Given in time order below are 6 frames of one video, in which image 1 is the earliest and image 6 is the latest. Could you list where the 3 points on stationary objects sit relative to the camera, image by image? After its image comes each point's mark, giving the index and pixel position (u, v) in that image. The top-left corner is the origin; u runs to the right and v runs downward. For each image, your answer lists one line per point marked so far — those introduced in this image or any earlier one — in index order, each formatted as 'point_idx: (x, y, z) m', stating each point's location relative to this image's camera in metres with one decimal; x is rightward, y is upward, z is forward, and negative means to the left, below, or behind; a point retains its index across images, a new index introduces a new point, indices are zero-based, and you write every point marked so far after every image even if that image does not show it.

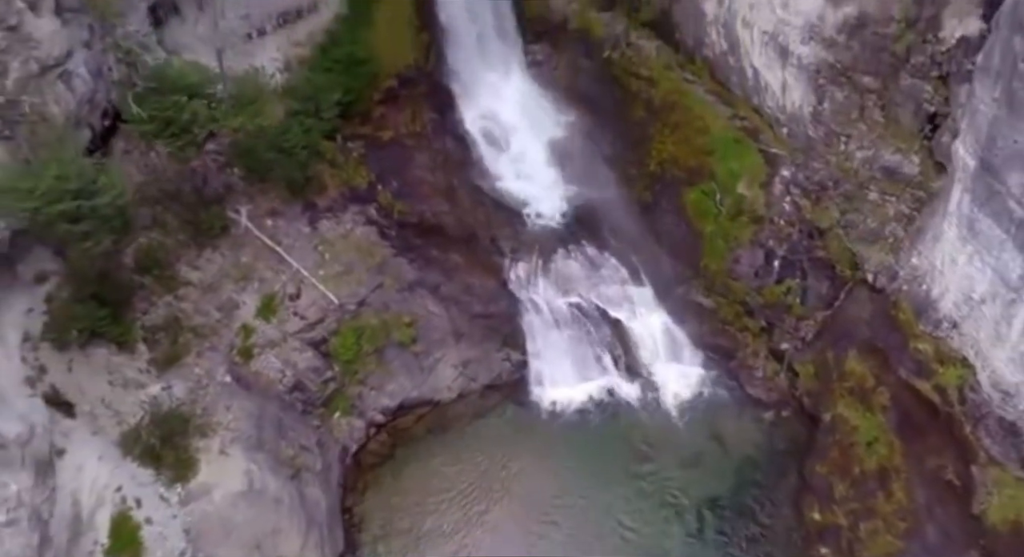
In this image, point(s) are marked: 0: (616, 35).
0: (+1.2, +2.9, +8.3) m
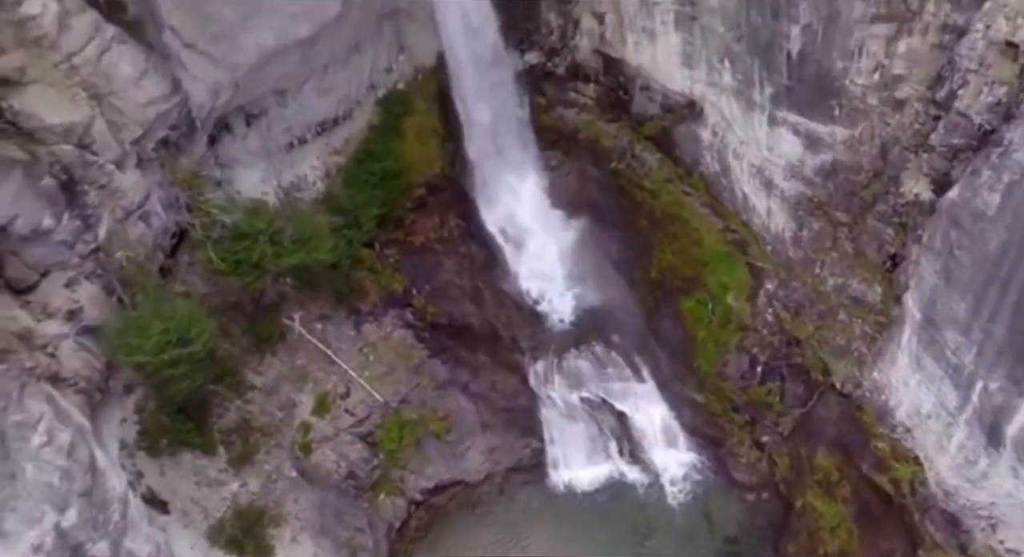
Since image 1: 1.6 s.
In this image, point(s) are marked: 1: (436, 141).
0: (+1.5, +1.7, +9.3) m
1: (-1.0, +1.8, +9.5) m
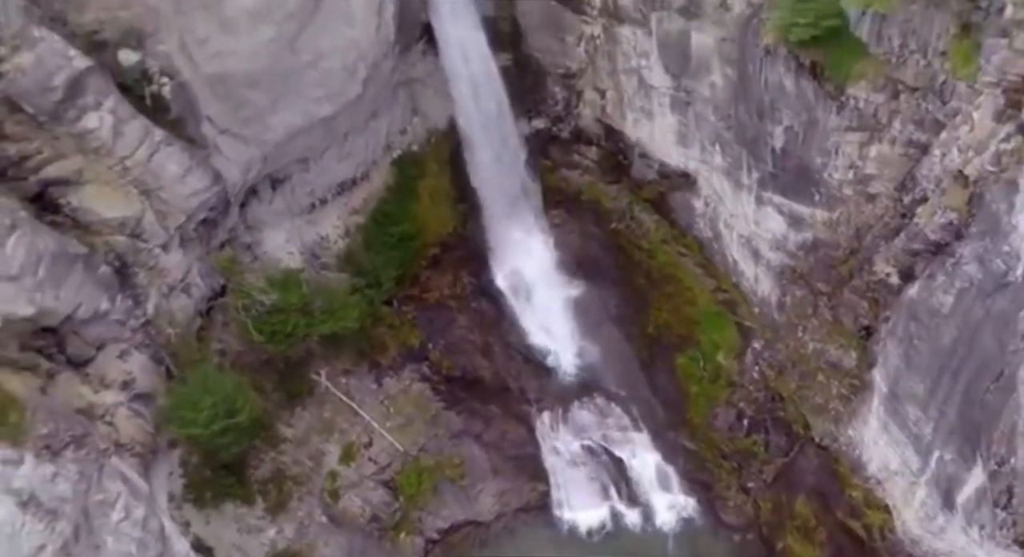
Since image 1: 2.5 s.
0: (+1.6, +1.0, +10.0) m
1: (-0.9, +1.1, +10.2) m
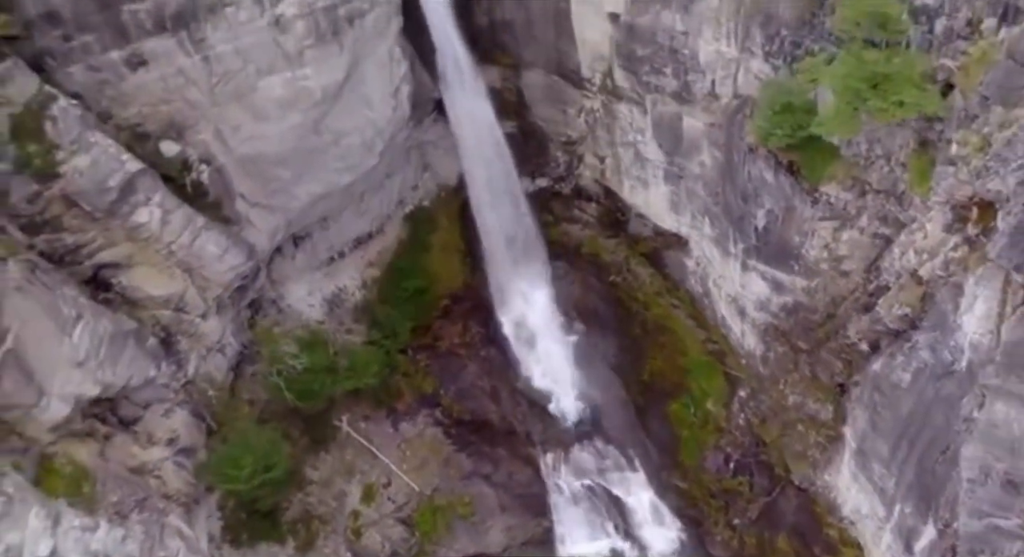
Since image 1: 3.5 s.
0: (+1.6, +0.3, +10.8) m
1: (-0.8, +0.3, +11.0) m
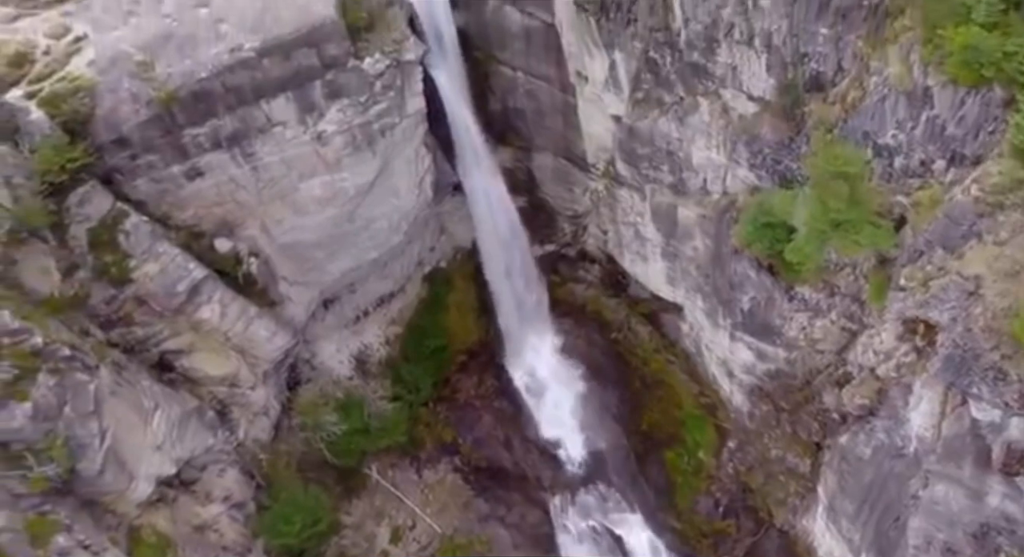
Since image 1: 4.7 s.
0: (+1.8, -0.7, +11.9) m
1: (-0.7, -0.6, +12.1) m
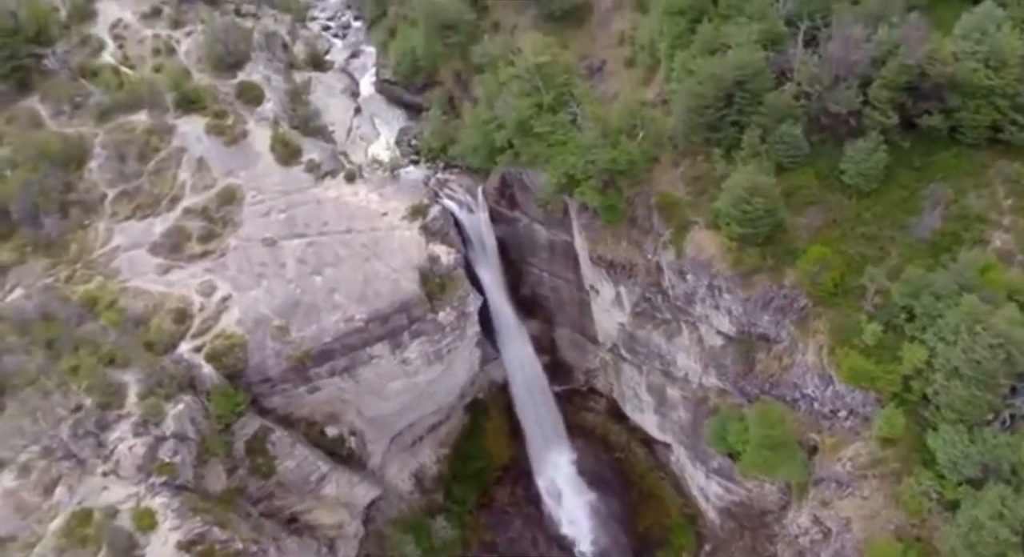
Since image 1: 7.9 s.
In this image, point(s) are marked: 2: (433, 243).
0: (+2.3, -3.6, +15.5) m
1: (-0.2, -3.5, +15.6) m
2: (-1.5, +0.8, +13.1) m
